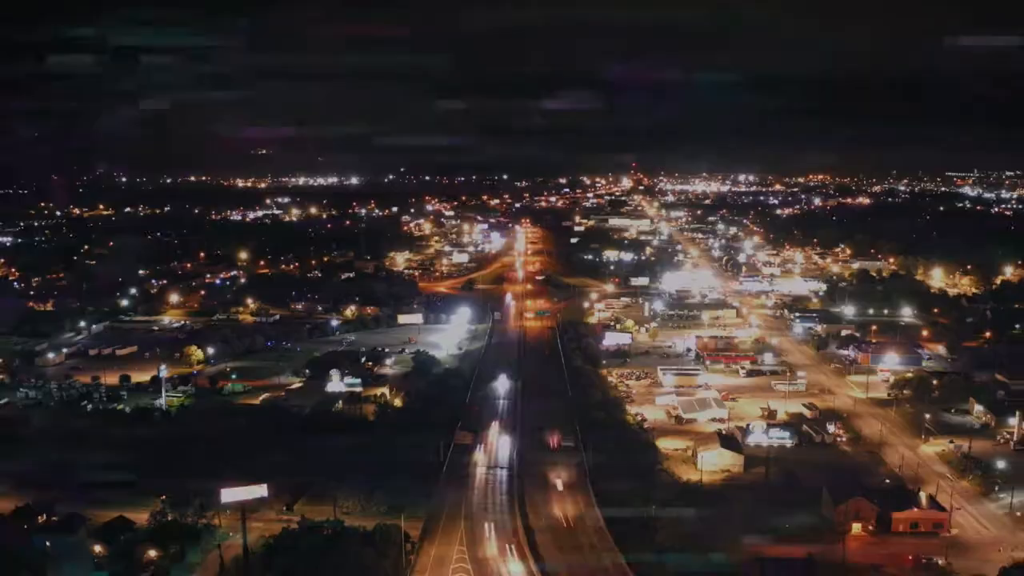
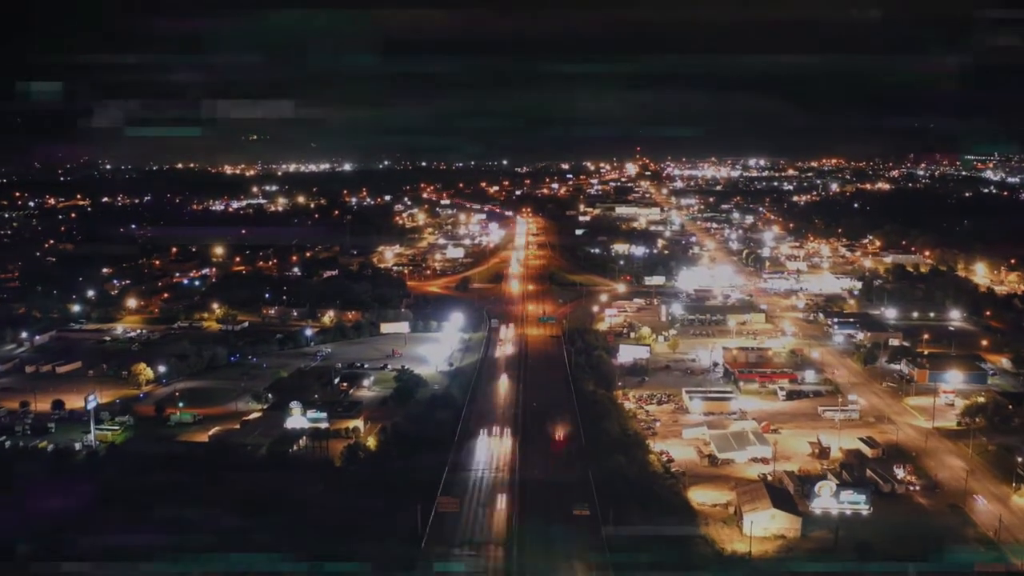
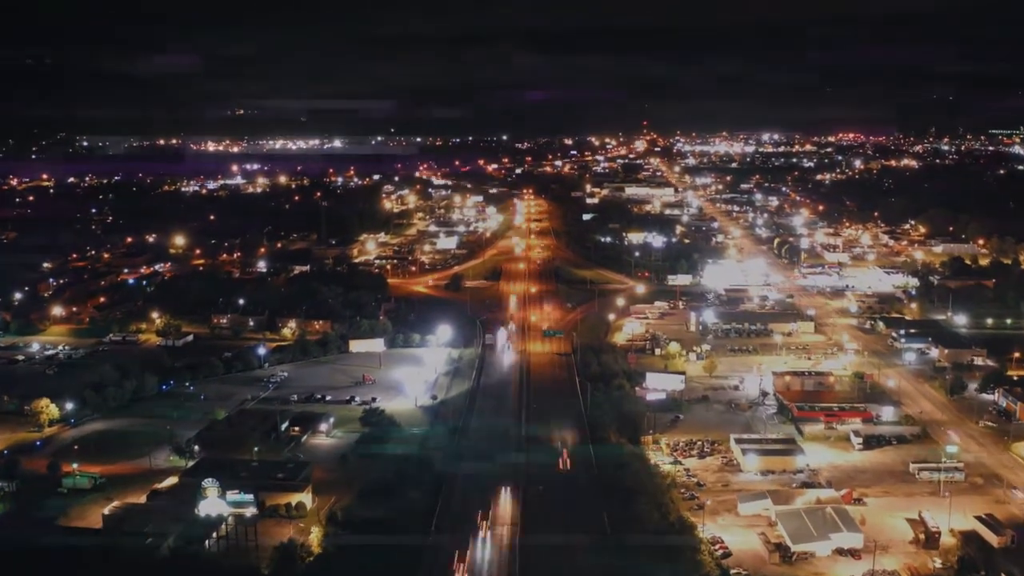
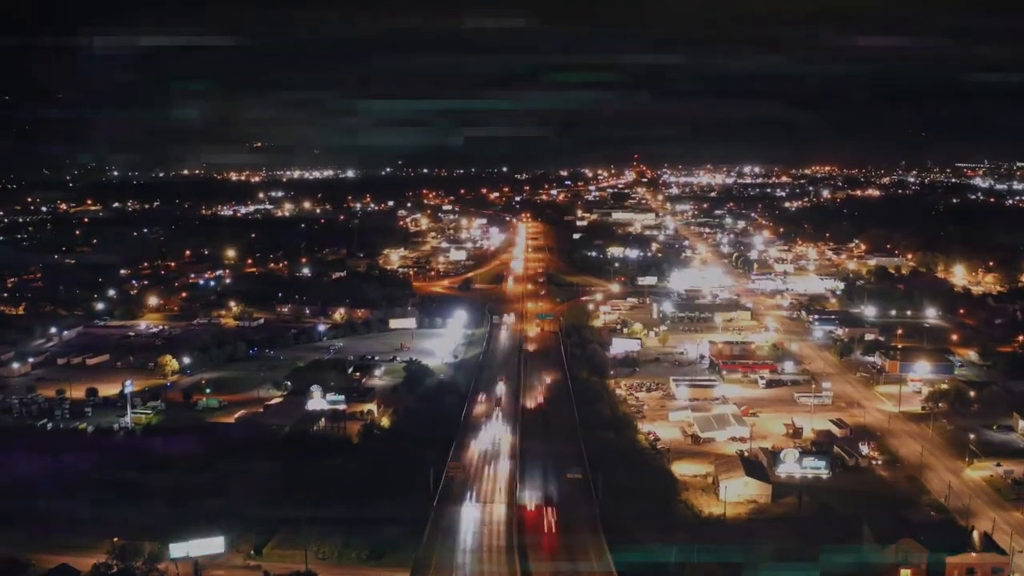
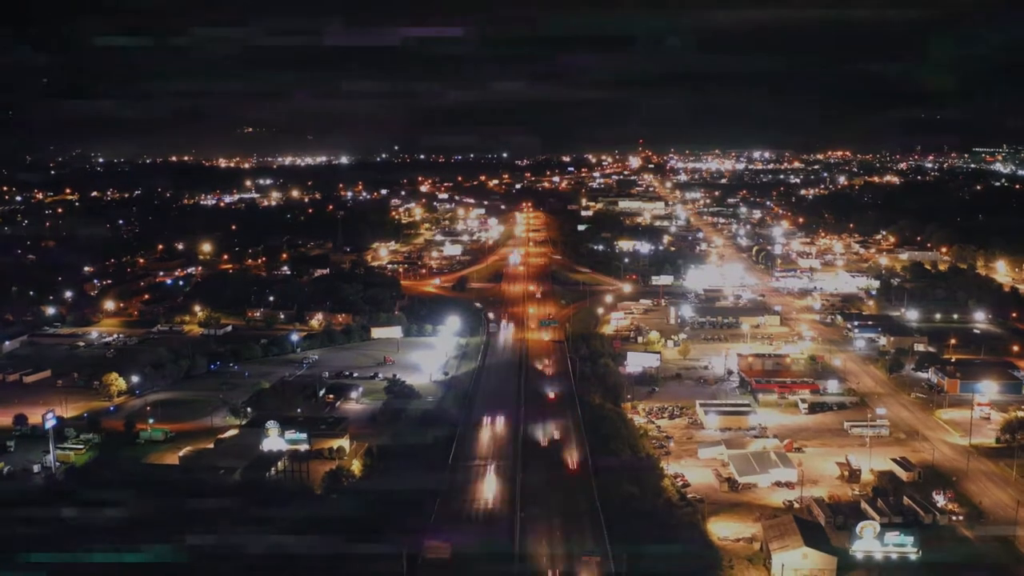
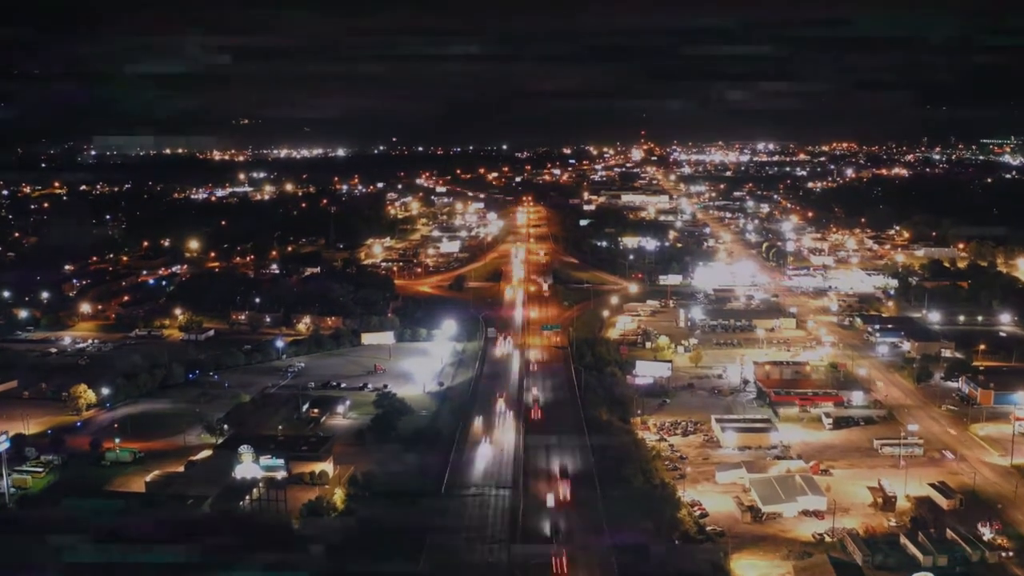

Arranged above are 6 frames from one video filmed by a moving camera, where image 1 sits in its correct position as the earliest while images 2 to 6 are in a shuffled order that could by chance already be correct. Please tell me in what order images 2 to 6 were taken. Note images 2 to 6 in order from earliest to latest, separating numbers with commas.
4, 2, 5, 6, 3
